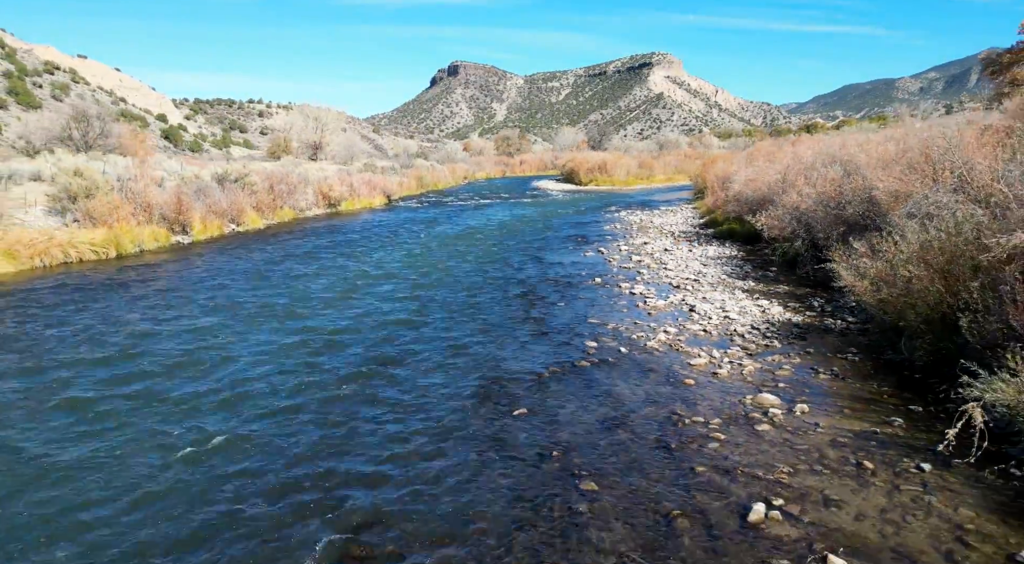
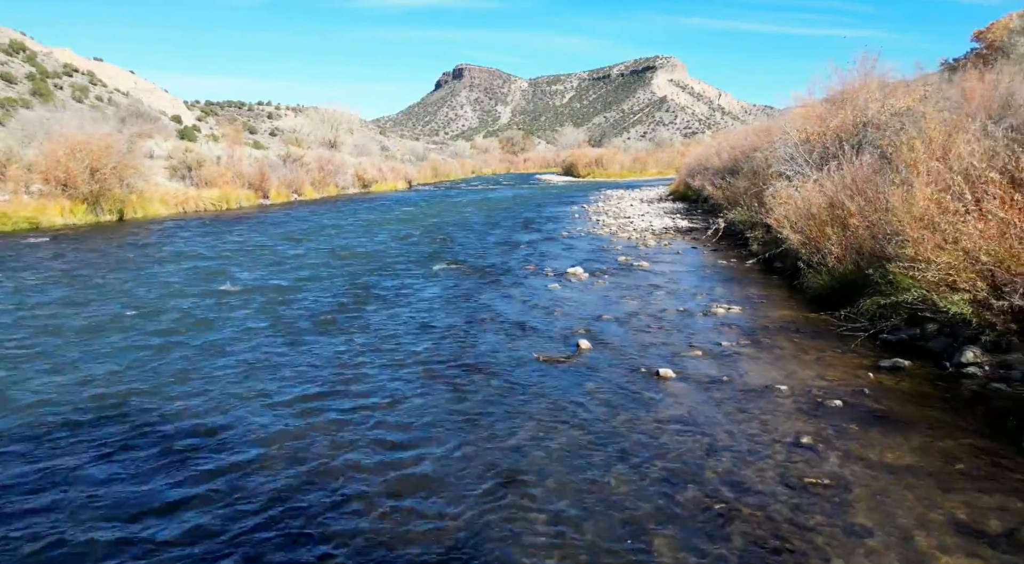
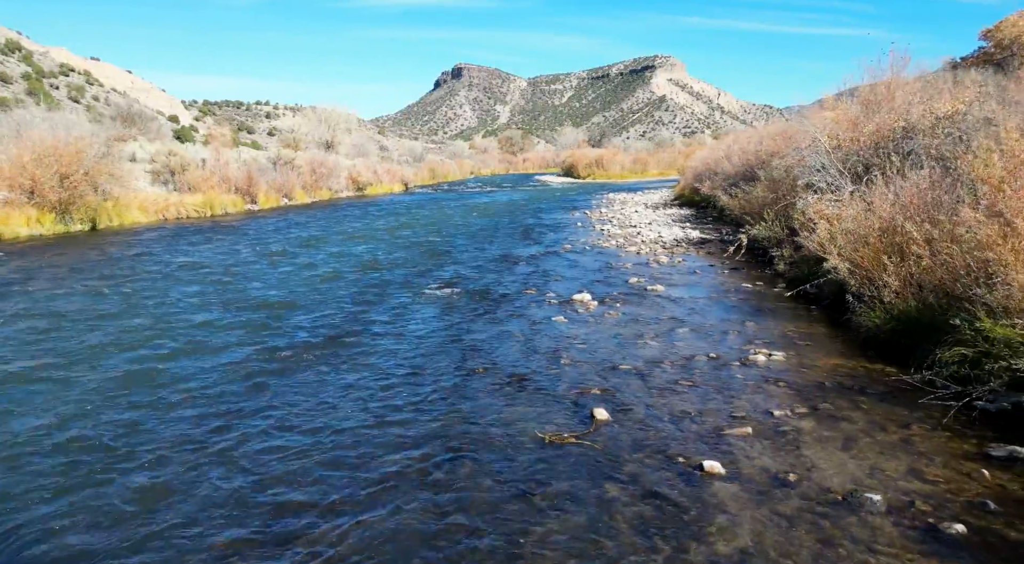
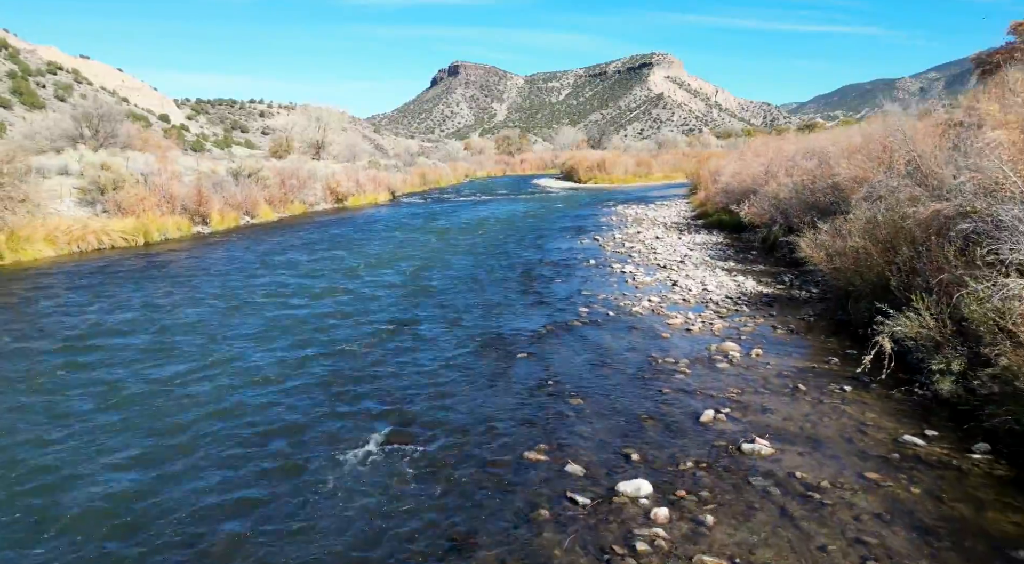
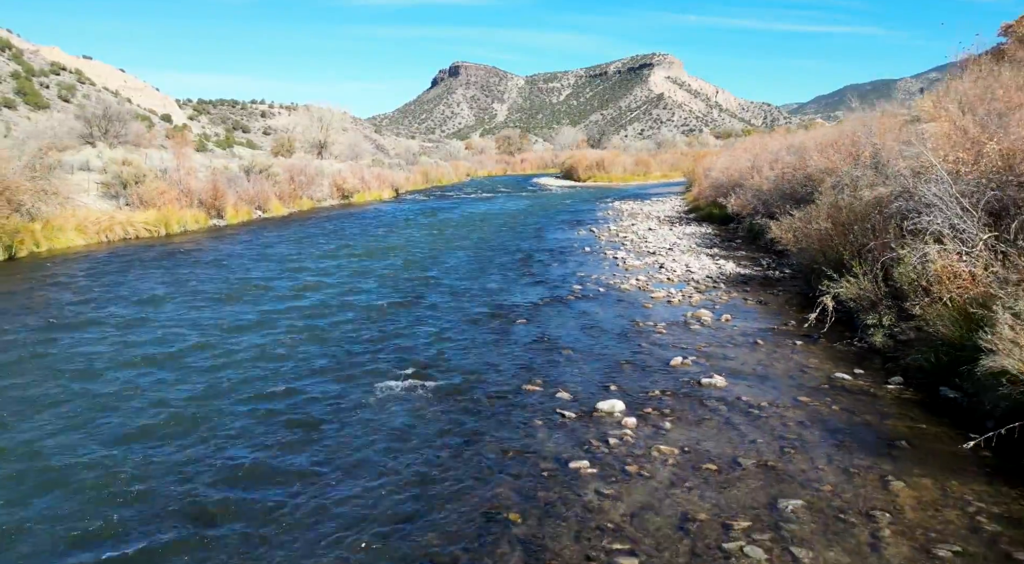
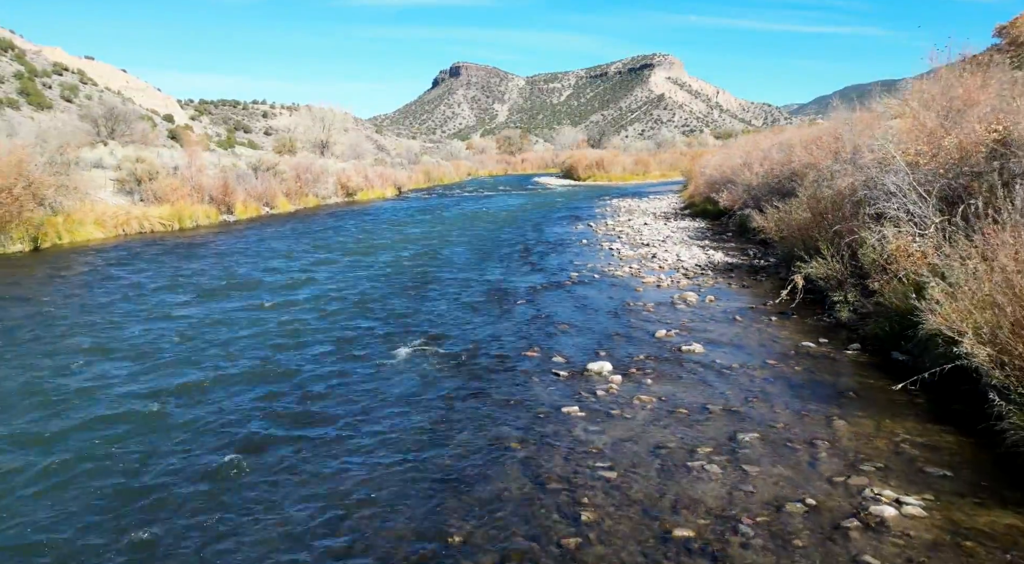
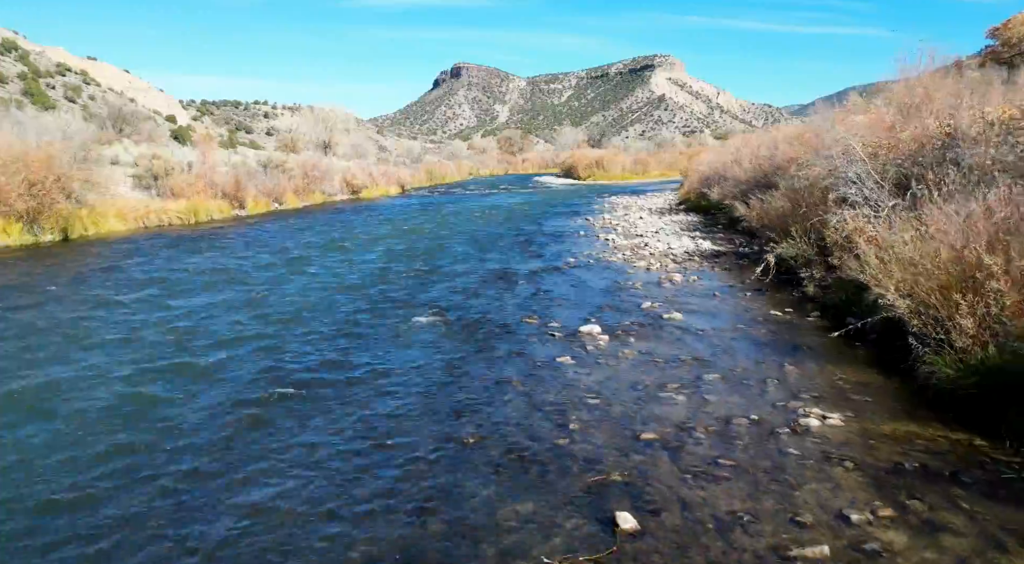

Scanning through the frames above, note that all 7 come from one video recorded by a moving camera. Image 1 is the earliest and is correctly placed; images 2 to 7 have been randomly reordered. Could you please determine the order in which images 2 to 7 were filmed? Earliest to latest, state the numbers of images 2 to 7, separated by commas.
4, 5, 6, 7, 3, 2
